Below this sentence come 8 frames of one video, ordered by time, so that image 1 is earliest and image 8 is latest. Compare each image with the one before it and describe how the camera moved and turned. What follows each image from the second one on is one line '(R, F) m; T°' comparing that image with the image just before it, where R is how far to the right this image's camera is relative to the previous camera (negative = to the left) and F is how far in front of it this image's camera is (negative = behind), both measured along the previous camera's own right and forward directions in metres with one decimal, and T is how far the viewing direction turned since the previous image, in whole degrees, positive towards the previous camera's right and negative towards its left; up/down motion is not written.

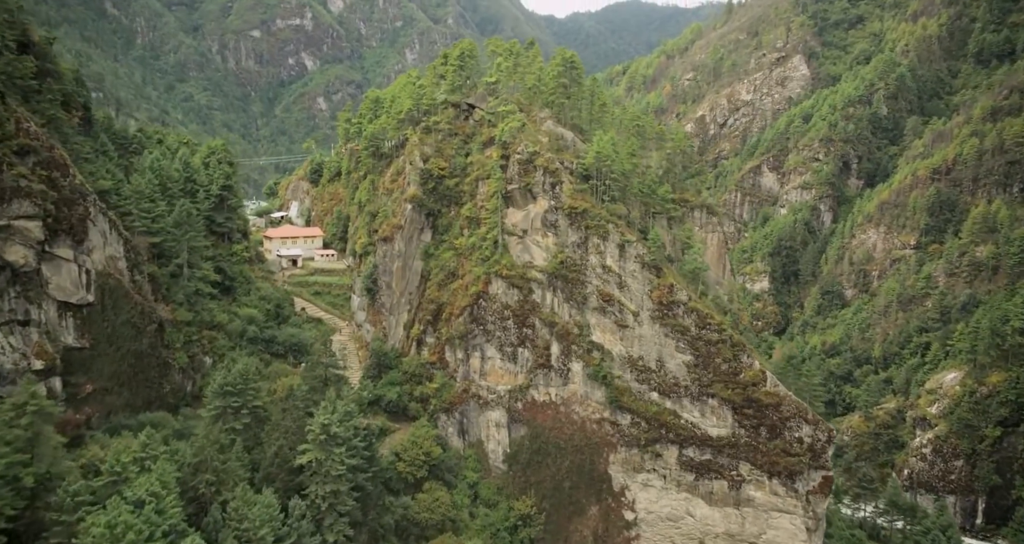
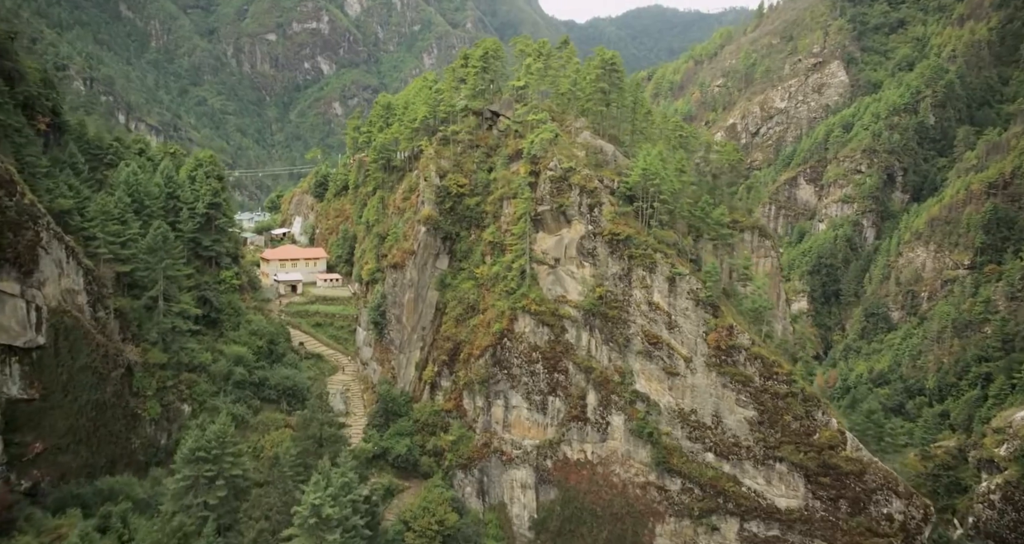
(-0.9, +8.1) m; -1°
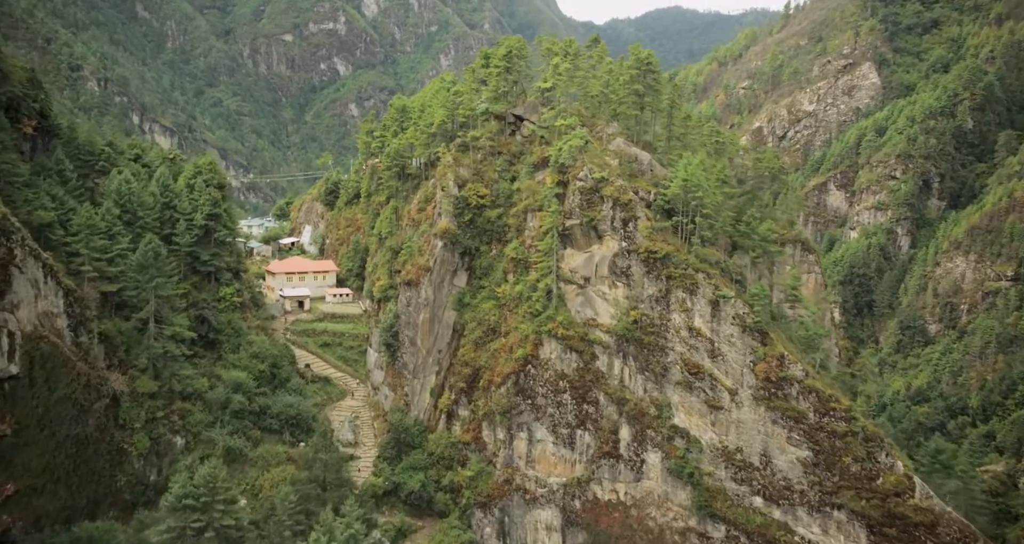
(-0.6, +4.5) m; -1°
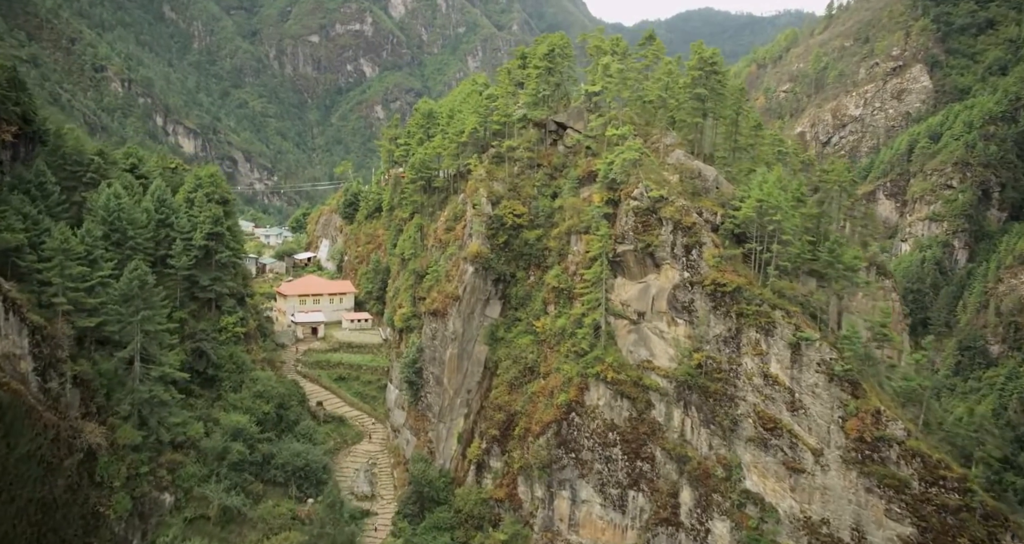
(-0.9, +6.2) m; -2°
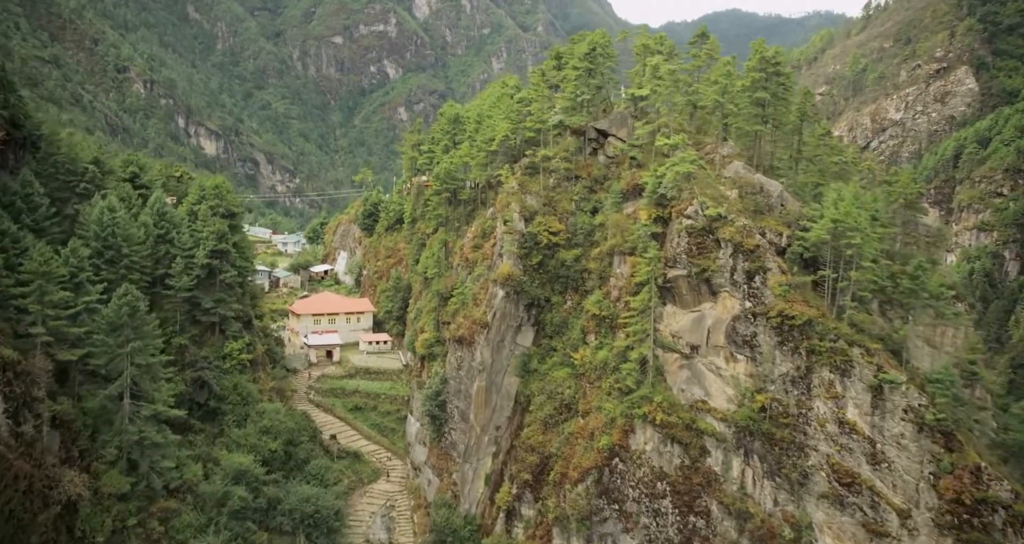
(-0.7, +4.4) m; -2°
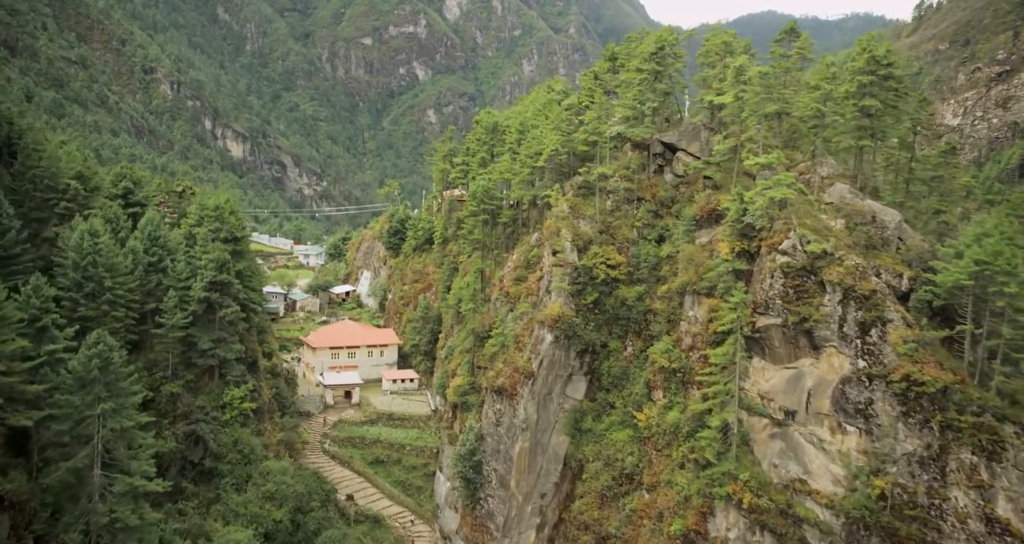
(-1.0, +6.1) m; -2°
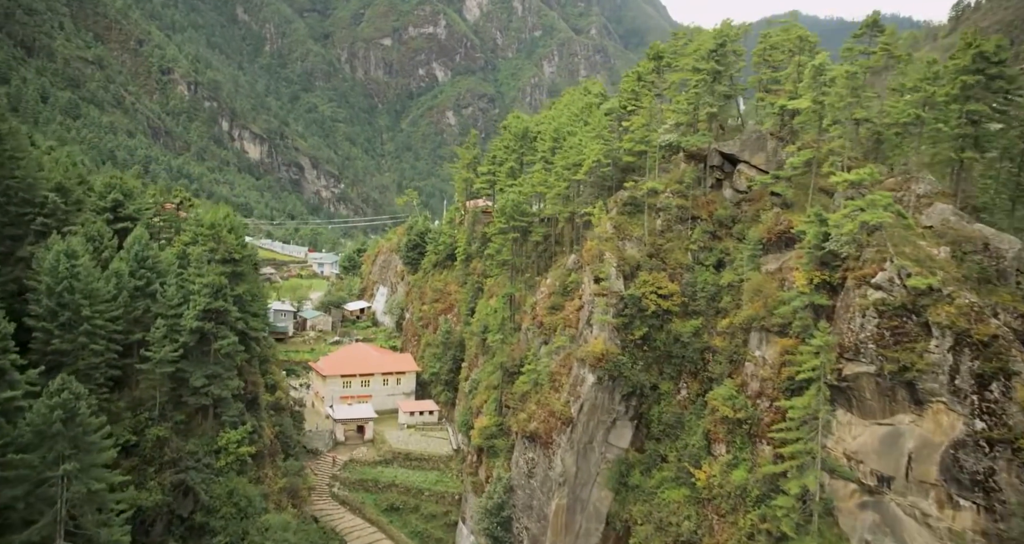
(-0.7, +4.3) m; -1°
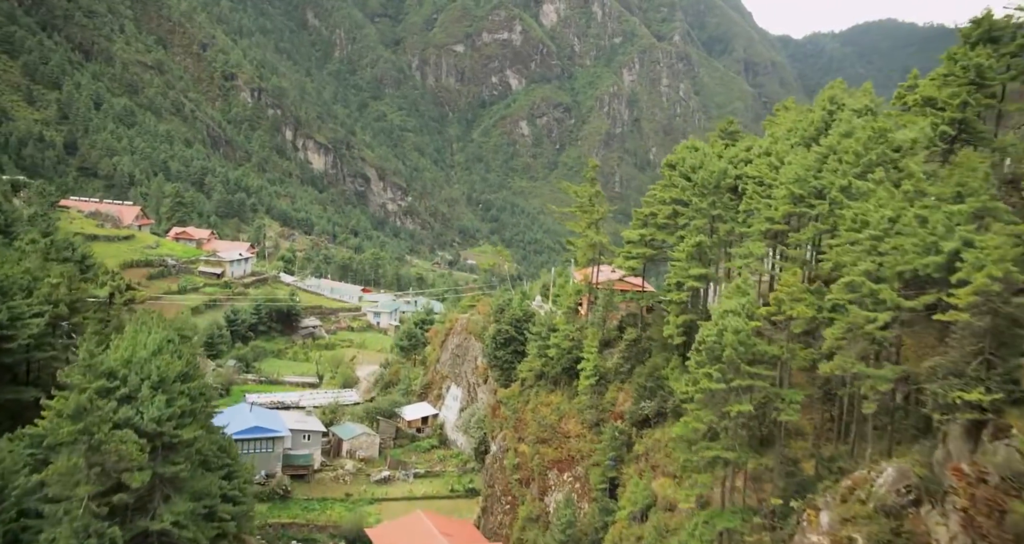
(-3.3, +17.5) m; -5°
